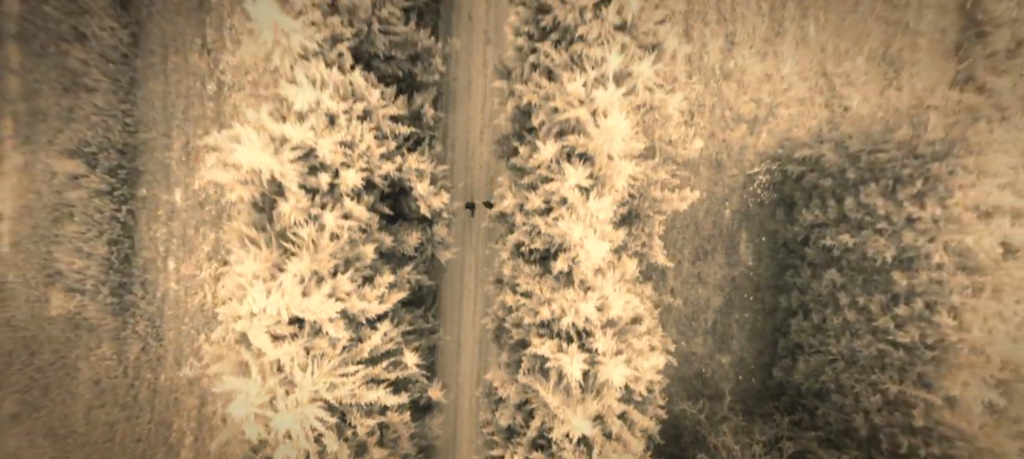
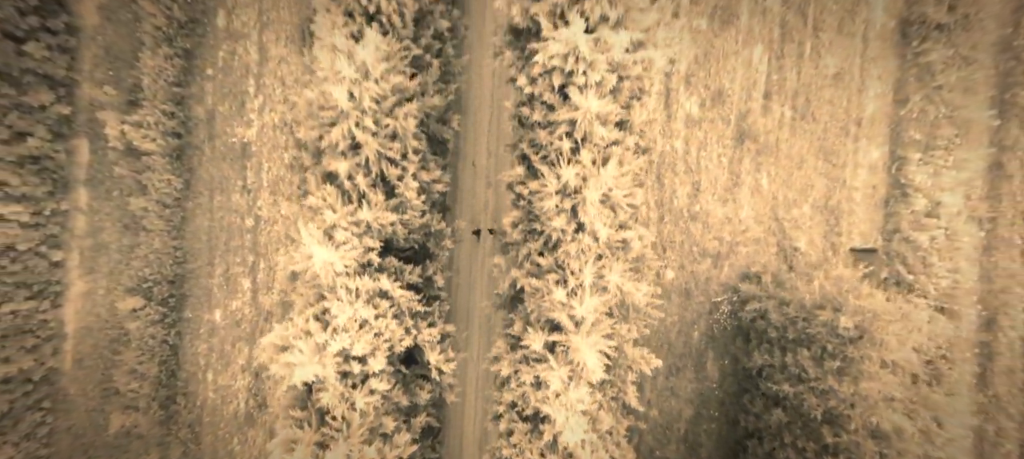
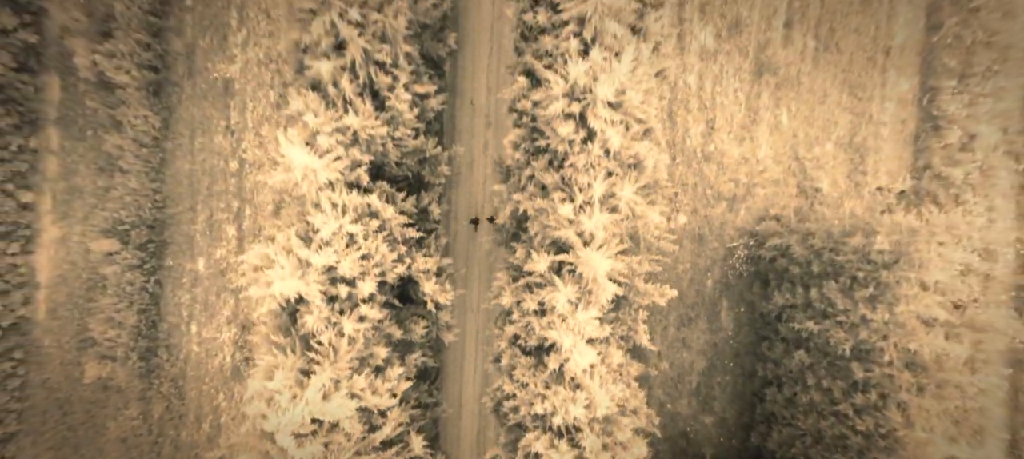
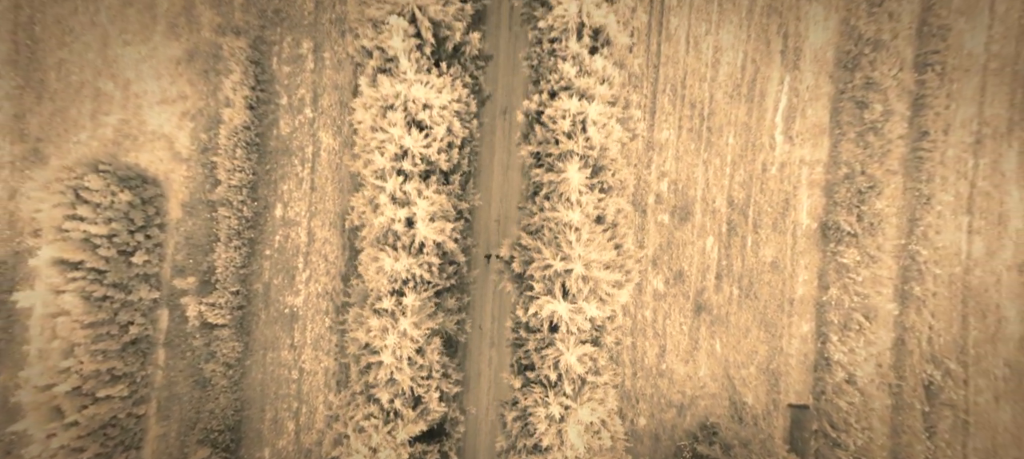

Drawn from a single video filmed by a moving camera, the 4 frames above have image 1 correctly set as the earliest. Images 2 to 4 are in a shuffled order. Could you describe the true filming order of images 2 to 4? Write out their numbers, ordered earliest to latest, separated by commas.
3, 2, 4
